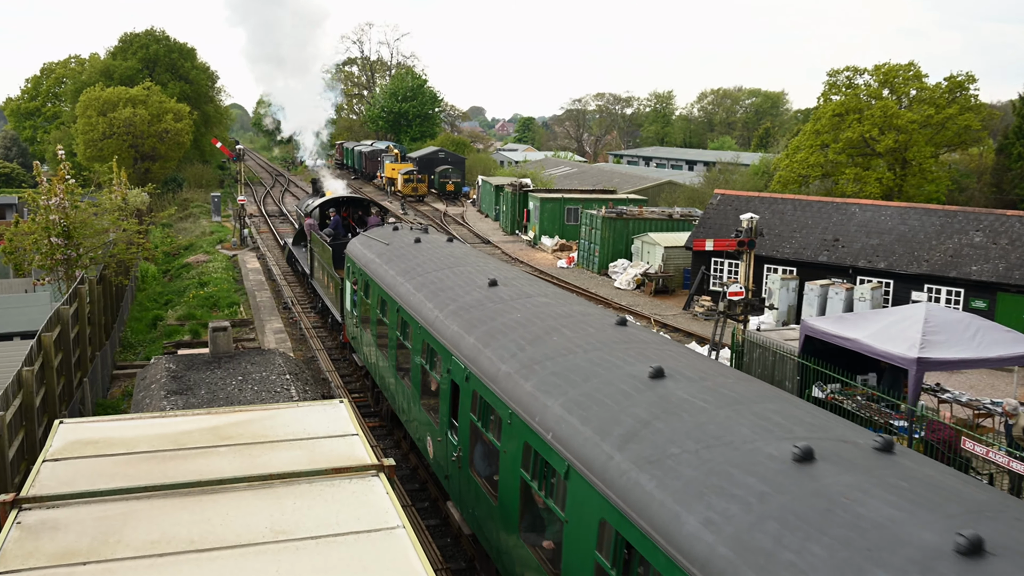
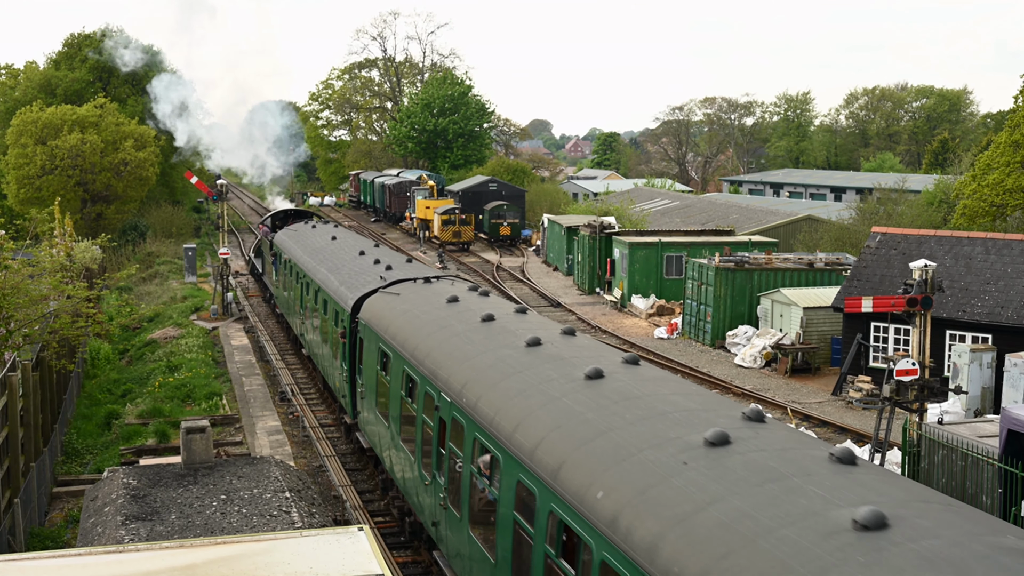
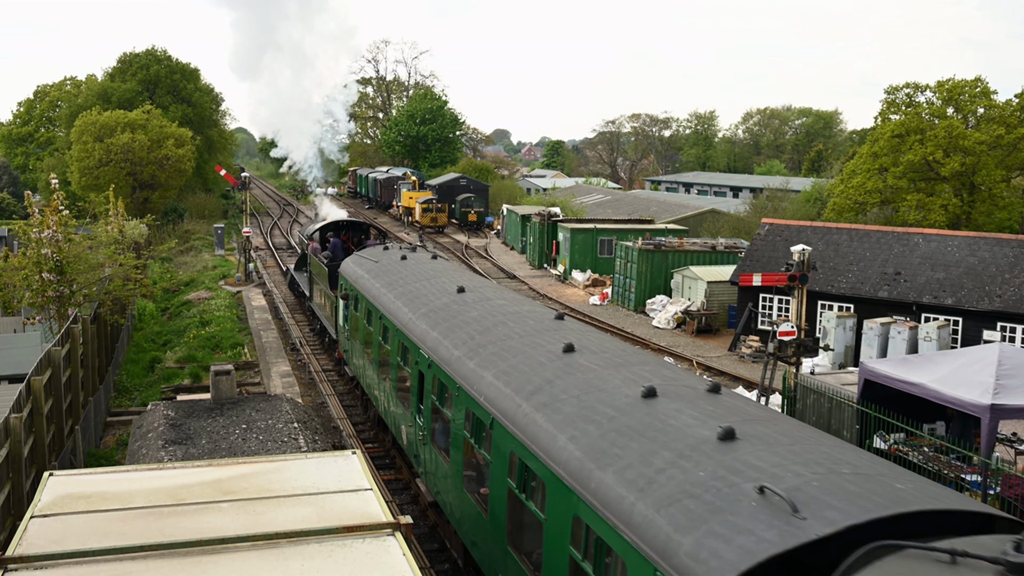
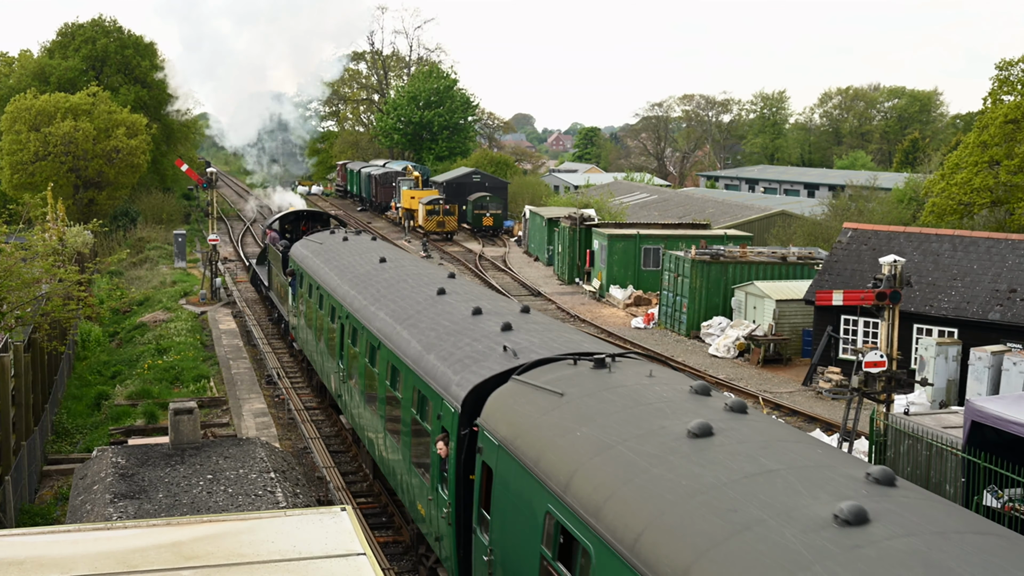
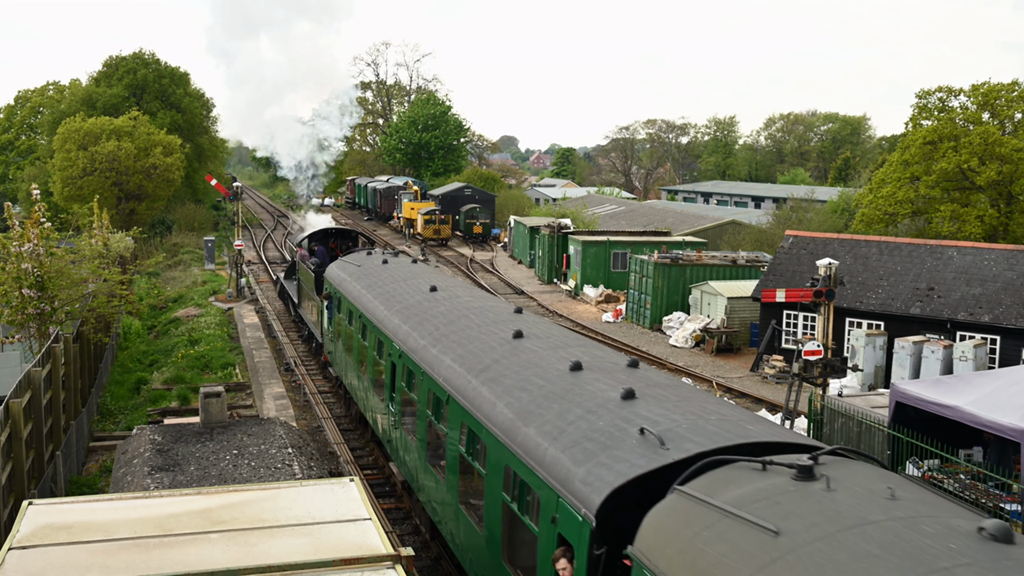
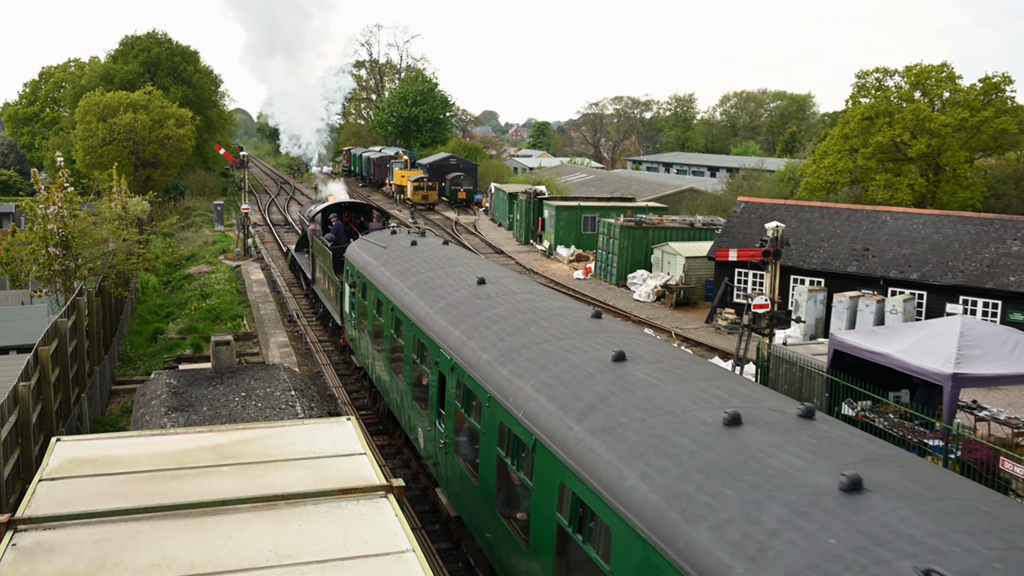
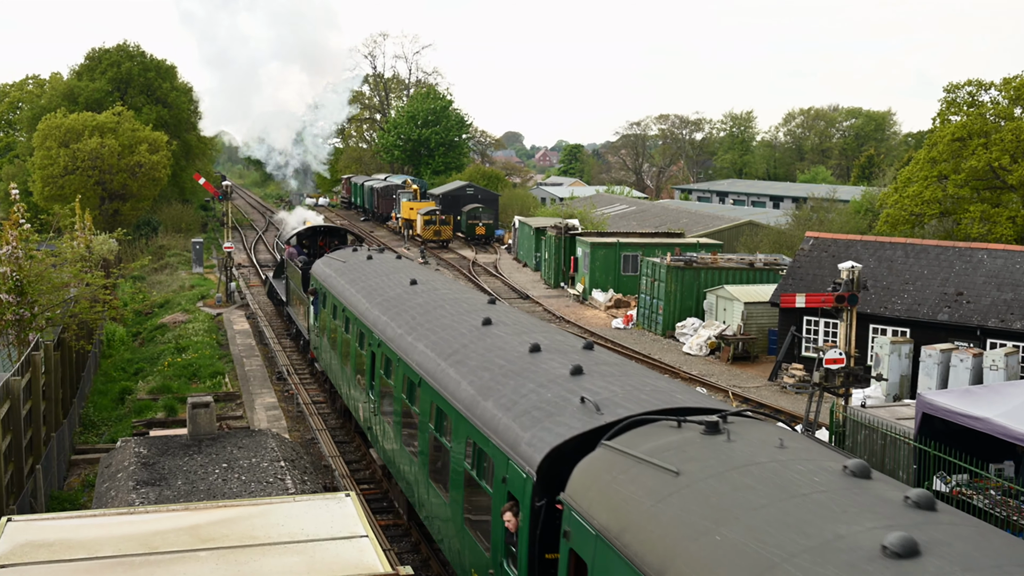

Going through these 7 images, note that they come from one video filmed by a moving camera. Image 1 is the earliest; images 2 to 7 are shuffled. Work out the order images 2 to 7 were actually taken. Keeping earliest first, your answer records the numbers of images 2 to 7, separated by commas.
6, 3, 5, 7, 4, 2
